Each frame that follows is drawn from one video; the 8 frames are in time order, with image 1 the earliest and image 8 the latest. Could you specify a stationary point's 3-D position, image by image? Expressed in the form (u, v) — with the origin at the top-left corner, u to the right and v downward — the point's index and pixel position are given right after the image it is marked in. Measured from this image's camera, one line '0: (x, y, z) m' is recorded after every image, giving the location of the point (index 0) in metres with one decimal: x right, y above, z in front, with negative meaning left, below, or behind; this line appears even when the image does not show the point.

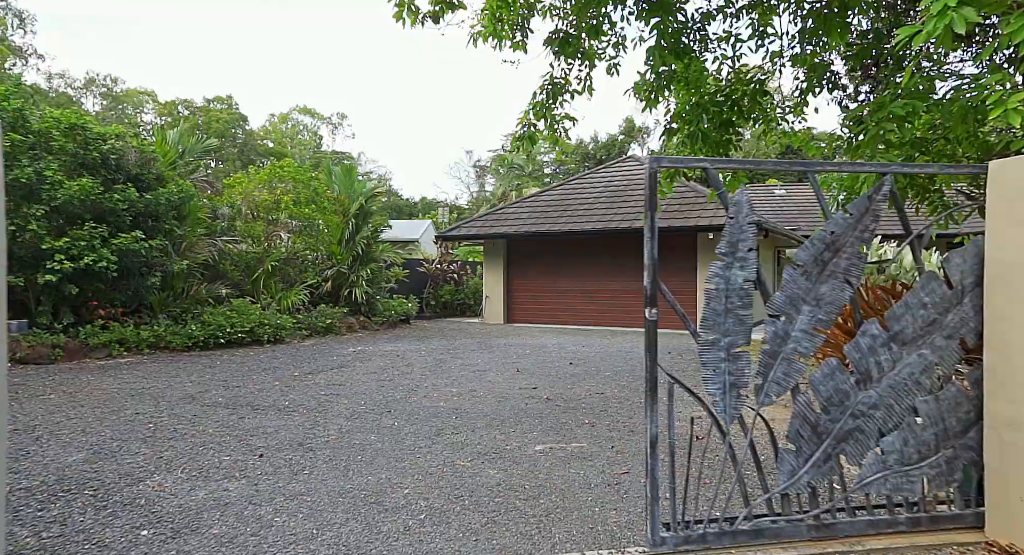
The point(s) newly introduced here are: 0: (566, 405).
0: (+0.4, -1.0, +5.5) m
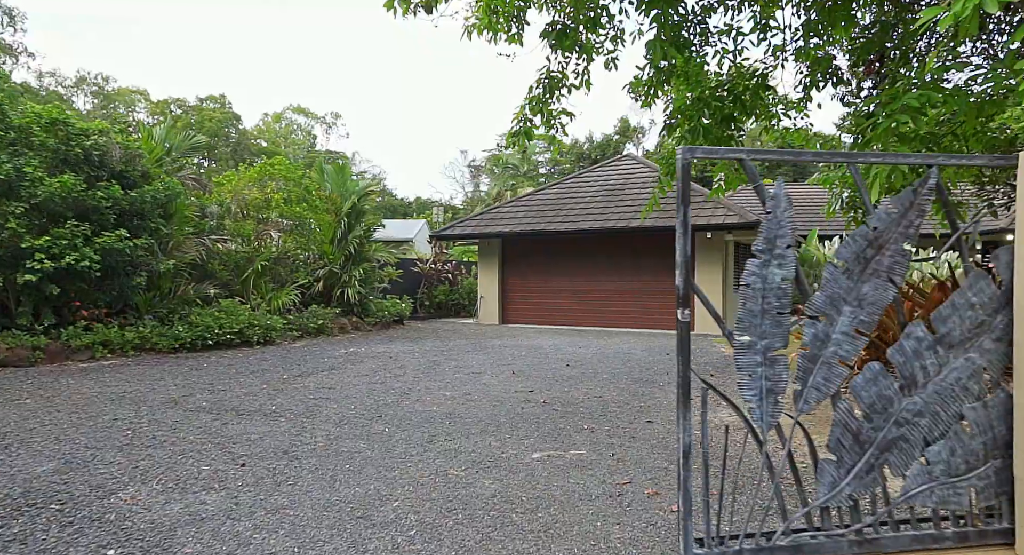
0: (+0.4, -1.0, +5.3) m
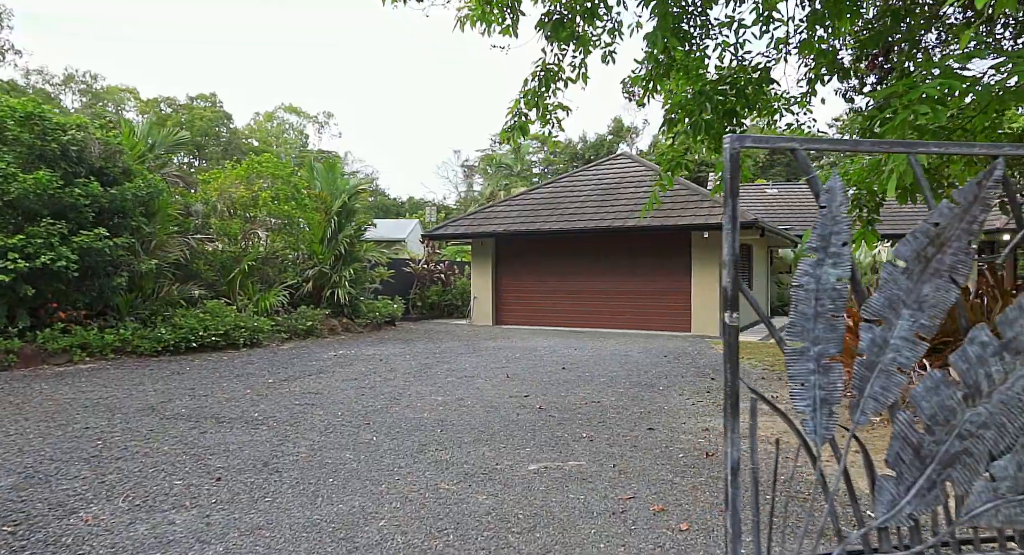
0: (+0.4, -1.0, +5.1) m
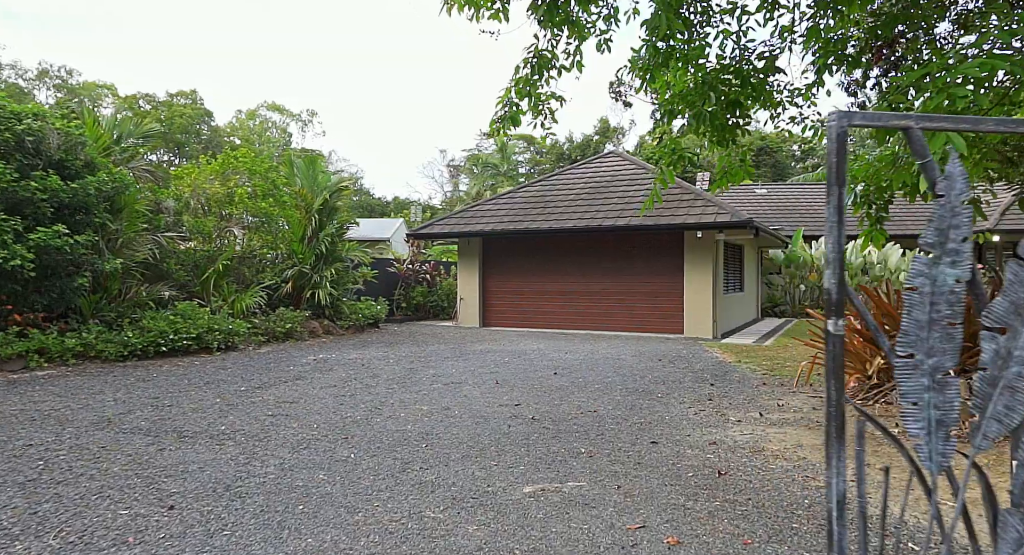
0: (+0.3, -1.0, +4.7) m
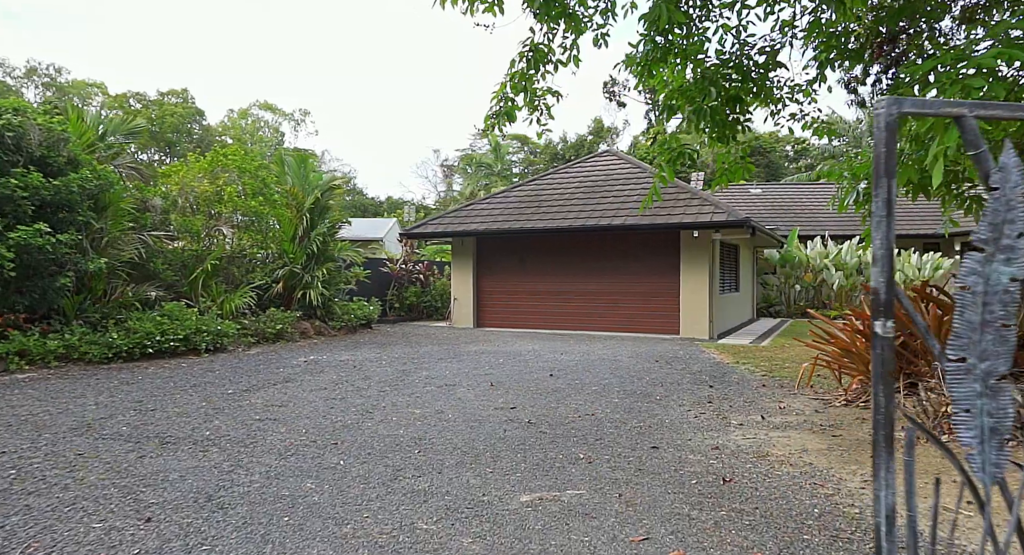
0: (+0.3, -1.0, +4.6) m
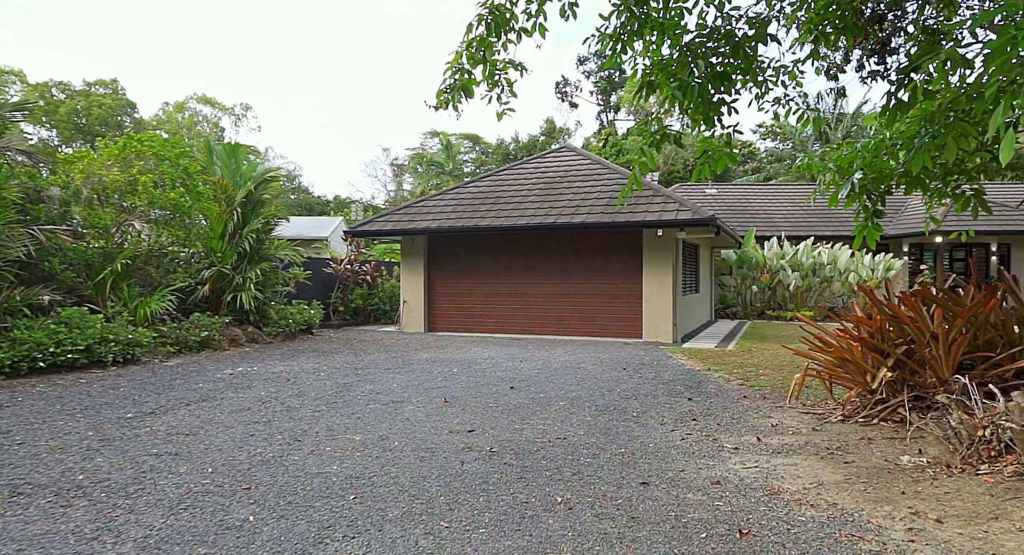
0: (0.0, -1.0, +3.8) m
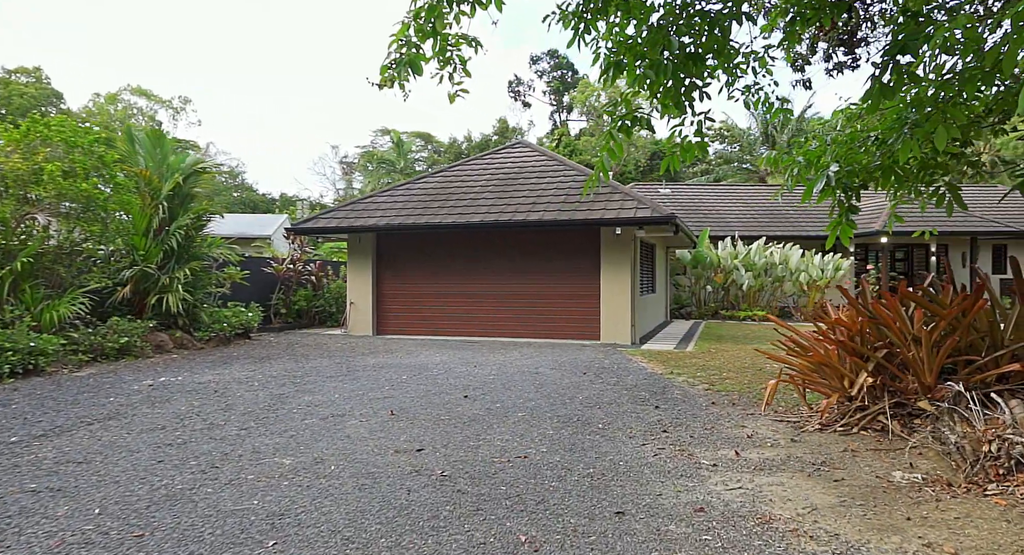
0: (-0.2, -1.0, +3.3) m
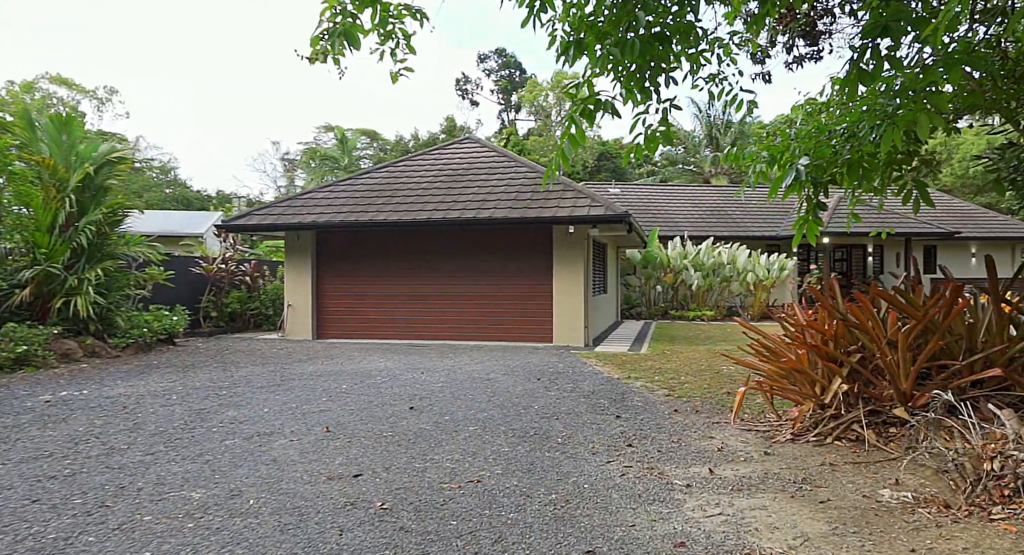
0: (-0.4, -1.0, +2.8) m
